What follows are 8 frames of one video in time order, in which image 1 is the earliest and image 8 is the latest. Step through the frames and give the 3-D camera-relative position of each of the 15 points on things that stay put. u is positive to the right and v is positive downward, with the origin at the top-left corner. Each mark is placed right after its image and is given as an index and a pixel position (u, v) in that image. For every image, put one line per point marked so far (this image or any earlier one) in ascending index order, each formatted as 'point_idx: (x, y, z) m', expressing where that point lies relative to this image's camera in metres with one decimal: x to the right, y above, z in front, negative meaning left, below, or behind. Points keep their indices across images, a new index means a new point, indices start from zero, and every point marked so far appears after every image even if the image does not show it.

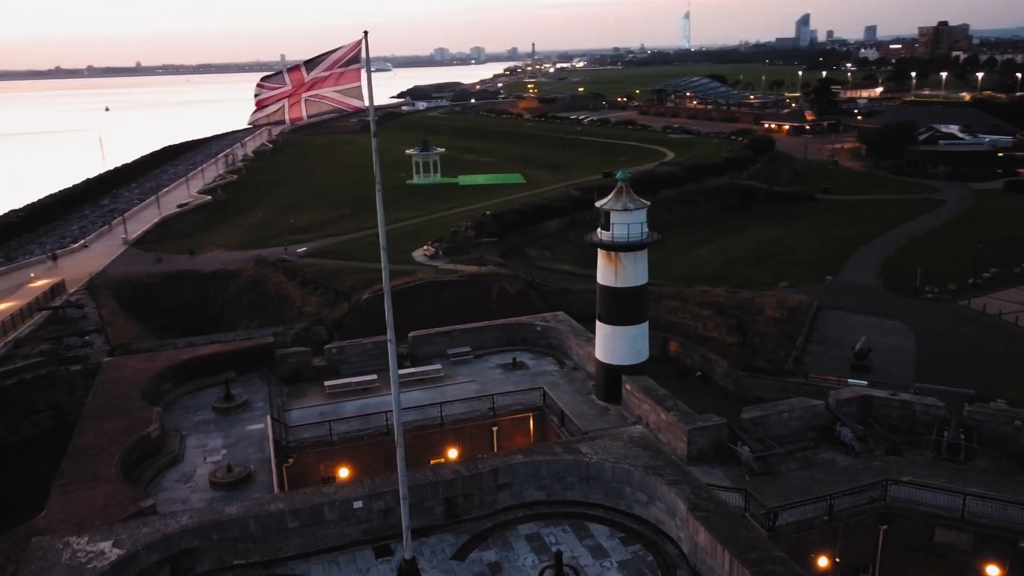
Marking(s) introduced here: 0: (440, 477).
0: (-0.8, -2.2, +9.5) m
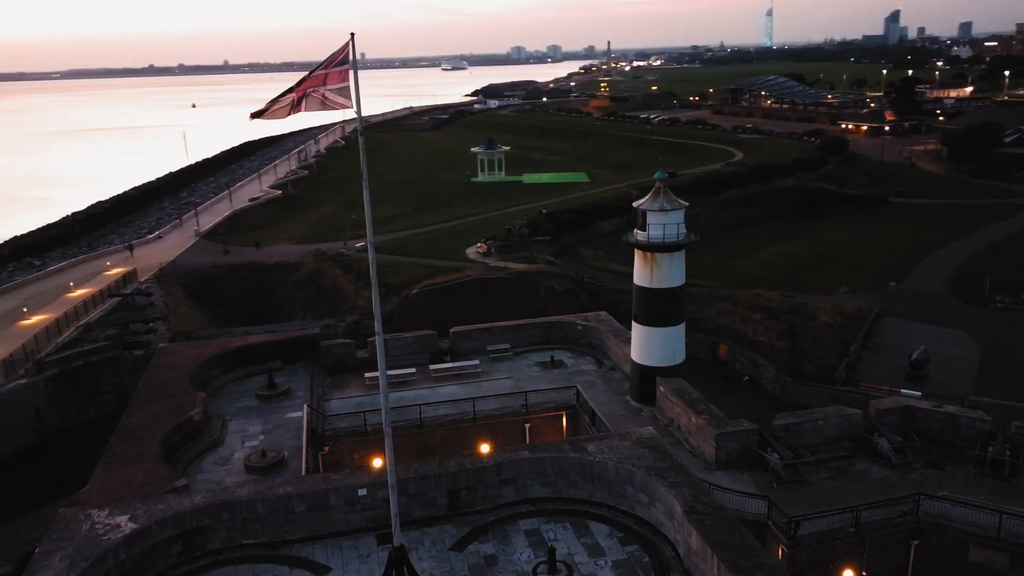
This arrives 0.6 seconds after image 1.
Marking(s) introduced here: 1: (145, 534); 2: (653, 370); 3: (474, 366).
0: (-0.8, -2.2, +9.7) m
1: (-3.9, -2.6, +8.6) m
2: (+3.0, -1.8, +17.3) m
3: (-0.9, -1.8, +19.1) m
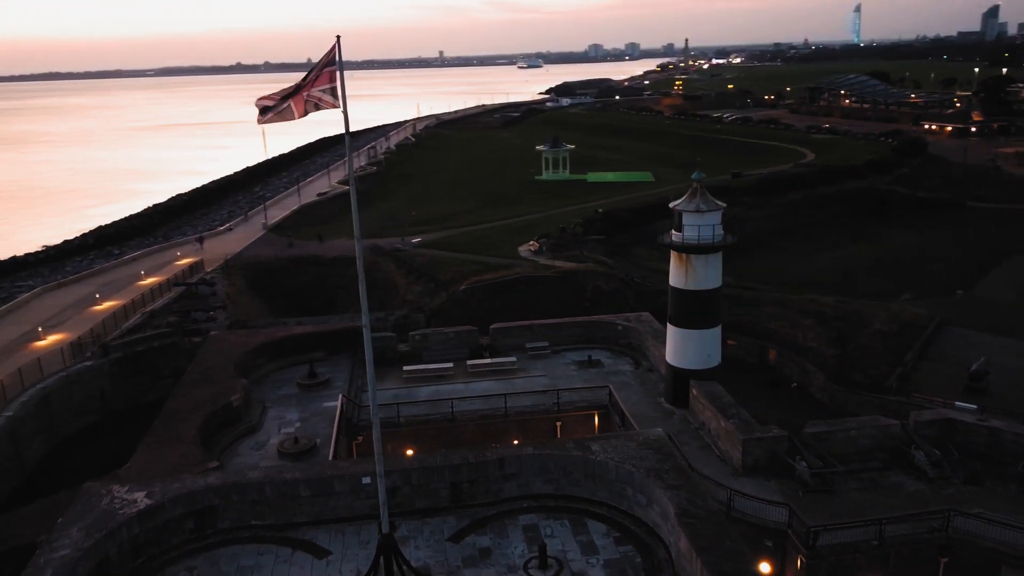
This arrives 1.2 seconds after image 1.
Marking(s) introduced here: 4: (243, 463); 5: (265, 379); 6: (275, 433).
0: (-0.8, -2.1, +9.9) m
1: (-4.0, -2.5, +9.1) m
2: (+3.7, -1.8, +17.1) m
3: (-0.1, -1.8, +19.3) m
4: (-4.8, -3.2, +14.7) m
5: (-5.7, -2.1, +18.6) m
6: (-4.6, -2.8, +15.9) m
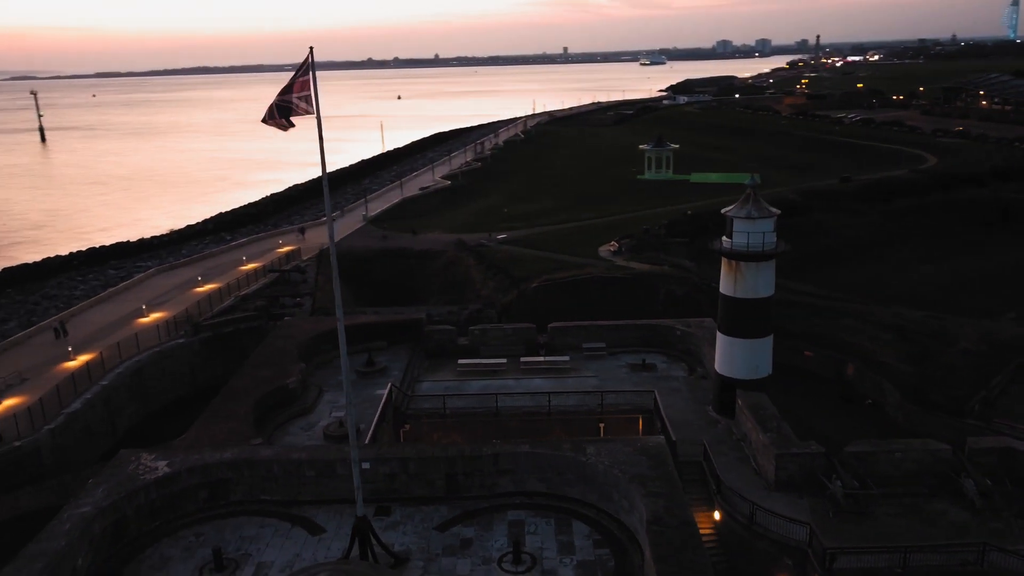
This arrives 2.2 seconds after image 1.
0: (-0.9, -2.1, +10.3) m
1: (-4.2, -2.3, +10.0) m
2: (+4.6, -2.0, +16.8) m
3: (+1.2, -1.8, +19.5) m
4: (-4.2, -2.9, +15.6) m
5: (-4.5, -1.9, +19.6) m
6: (-3.9, -2.6, +16.8) m
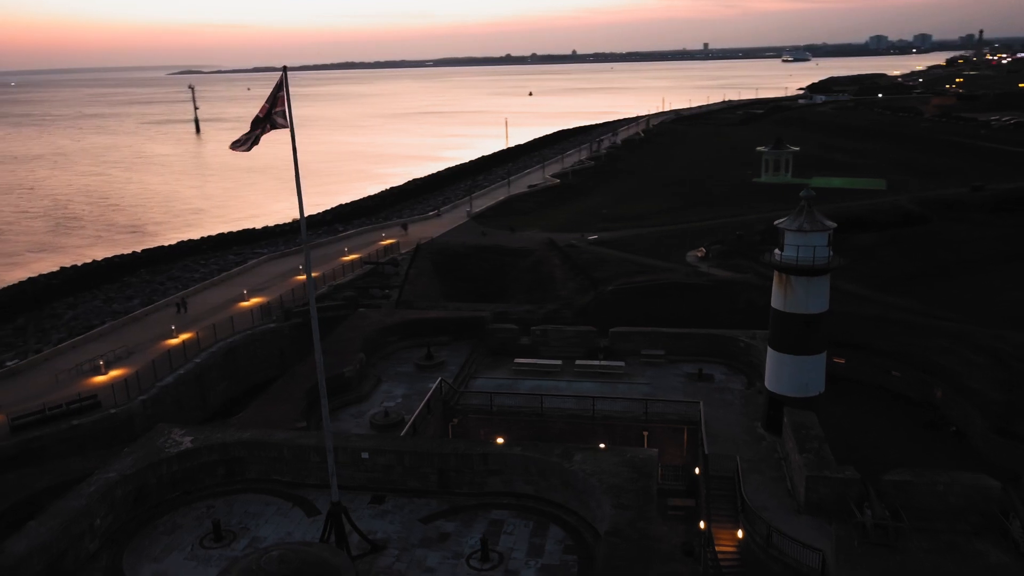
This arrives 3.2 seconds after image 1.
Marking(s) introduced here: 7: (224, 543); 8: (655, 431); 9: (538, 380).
0: (-1.0, -2.1, +10.7) m
1: (-4.3, -2.2, +10.9) m
2: (+5.4, -2.2, +16.3) m
3: (+2.5, -1.9, +19.5) m
4: (-3.5, -2.8, +16.5) m
5: (-3.0, -1.7, +20.5) m
6: (-2.9, -2.5, +17.6) m
7: (-3.4, -3.1, +9.7) m
8: (+3.0, -3.0, +17.2) m
9: (+0.6, -2.2, +19.3) m
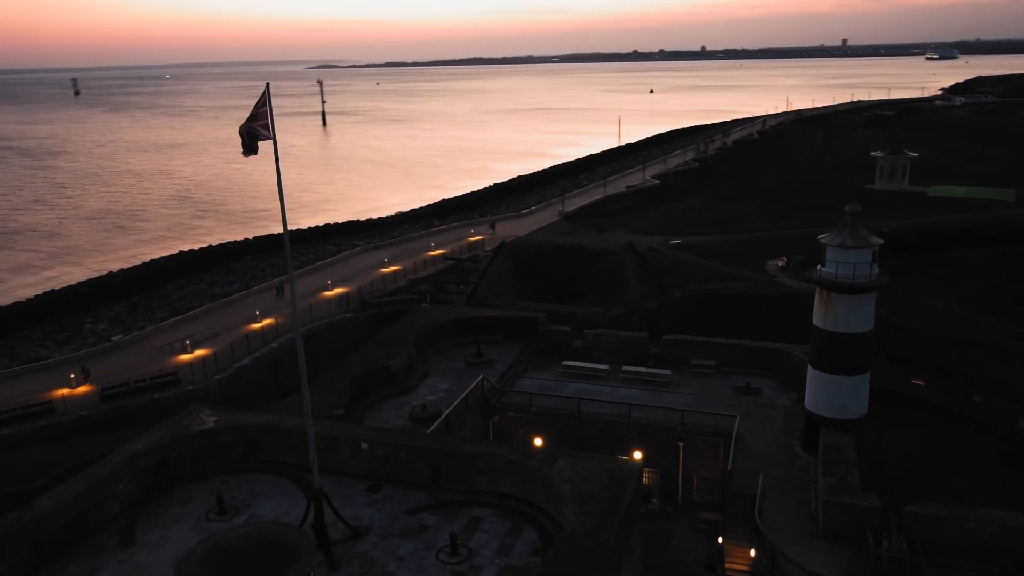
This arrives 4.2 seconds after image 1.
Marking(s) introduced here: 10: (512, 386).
0: (-1.1, -2.2, +11.2) m
1: (-4.3, -2.1, +11.9) m
2: (+6.0, -2.6, +15.8) m
3: (+3.6, -2.1, +19.4) m
4: (-2.8, -2.7, +17.3) m
5: (-1.7, -1.7, +21.1) m
6: (-2.1, -2.5, +18.3) m
7: (-3.7, -3.0, +10.6) m
8: (+3.7, -3.2, +17.1) m
9: (+1.7, -2.3, +19.4) m
10: (0.0, -2.3, +19.3) m
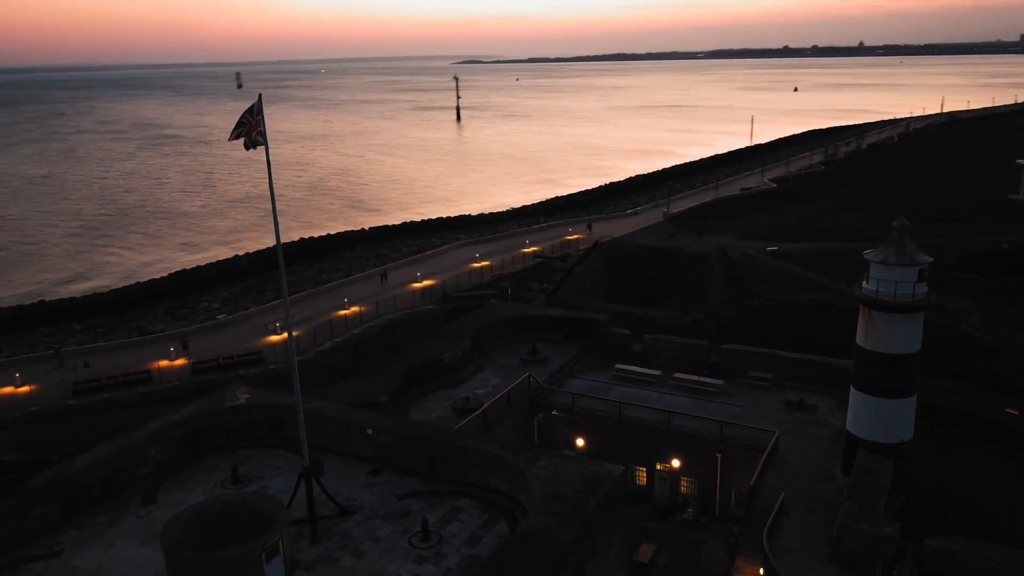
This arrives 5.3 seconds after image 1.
0: (-1.2, -2.2, +11.8) m
1: (-4.3, -2.0, +13.0) m
2: (+6.5, -2.9, +15.2) m
3: (+4.8, -2.3, +19.1) m
4: (-1.9, -2.6, +18.1) m
5: (-0.2, -1.6, +21.7) m
6: (-1.0, -2.4, +19.0) m
7: (-3.9, -2.8, +11.6) m
8: (+4.5, -3.5, +16.8) m
9: (+2.9, -2.4, +19.5) m
10: (+1.2, -2.4, +19.6) m
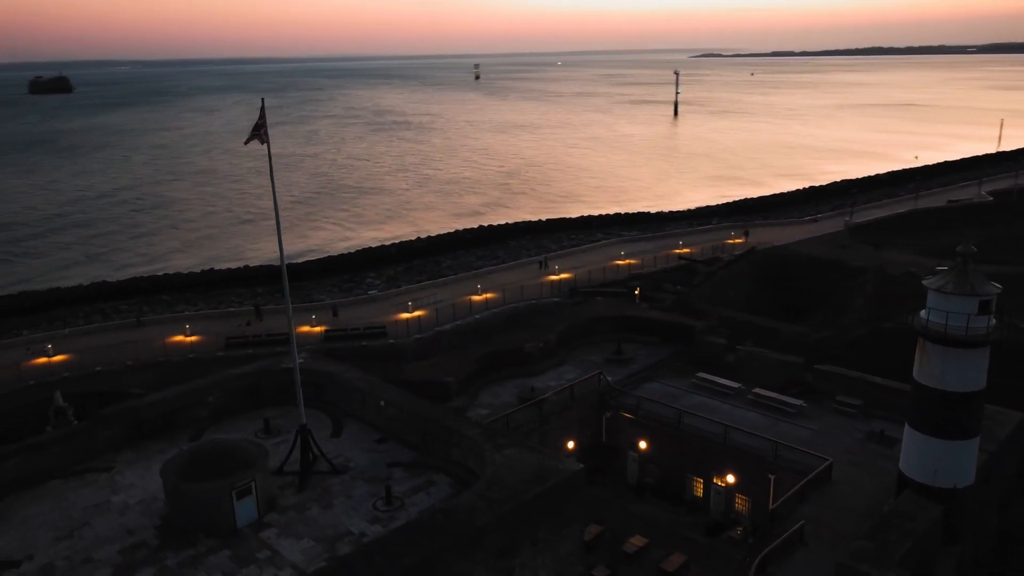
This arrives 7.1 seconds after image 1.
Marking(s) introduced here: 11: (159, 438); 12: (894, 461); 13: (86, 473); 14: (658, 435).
0: (-1.3, -2.0, +12.8) m
1: (-4.0, -1.5, +14.8) m
2: (+6.9, -3.4, +14.0) m
3: (+6.3, -2.6, +18.3) m
4: (-0.4, -2.4, +19.1) m
5: (+2.3, -1.5, +22.1) m
6: (+0.7, -2.3, +19.7) m
7: (-4.1, -2.5, +13.4) m
8: (+5.3, -3.8, +16.2) m
9: (+4.6, -2.6, +19.1) m
10: (+3.0, -2.4, +19.7) m
11: (-5.9, -2.5, +13.4) m
12: (+7.7, -3.5, +16.2) m
13: (-6.5, -2.8, +12.4) m
14: (+3.3, -3.3, +18.3) m
